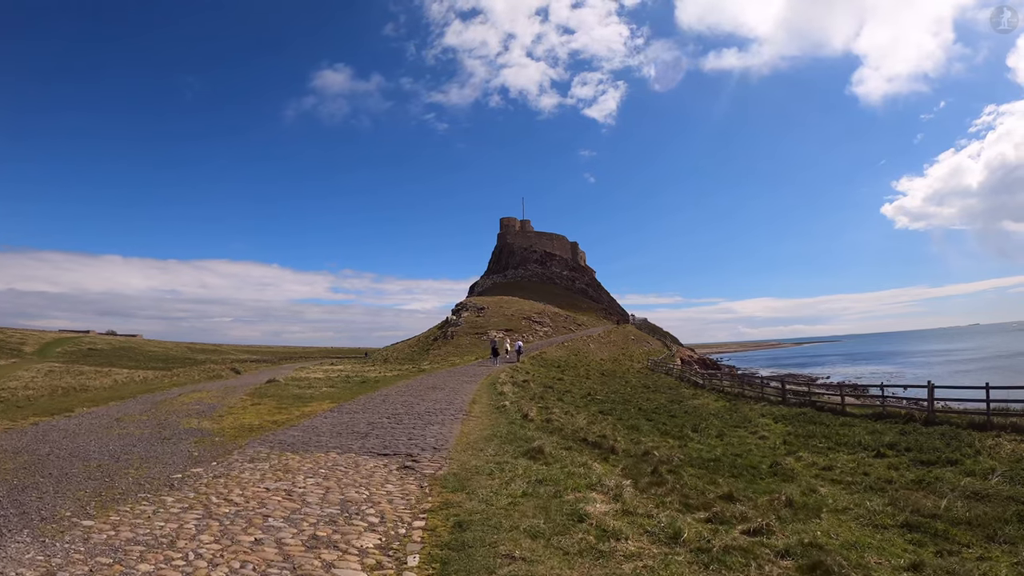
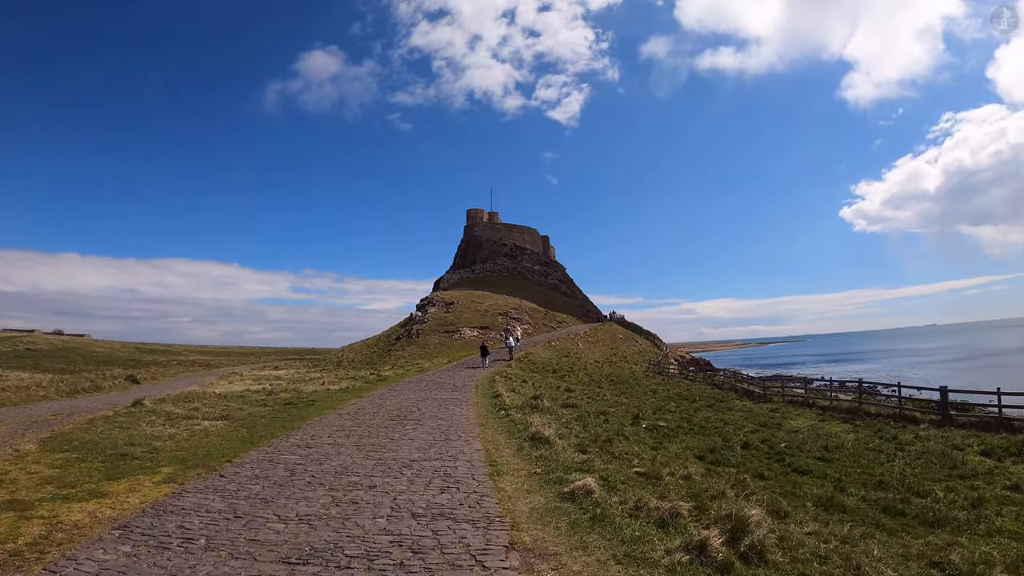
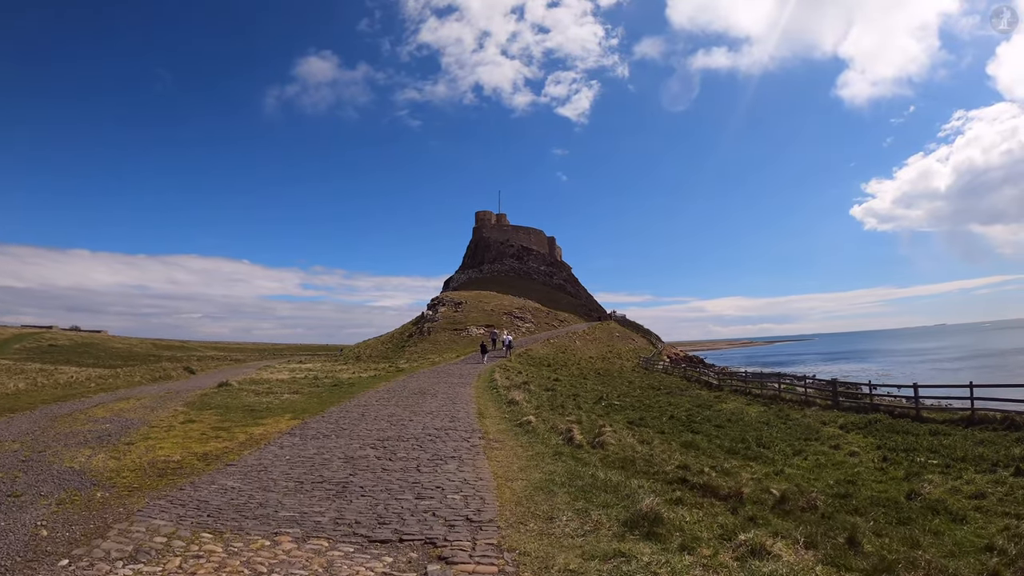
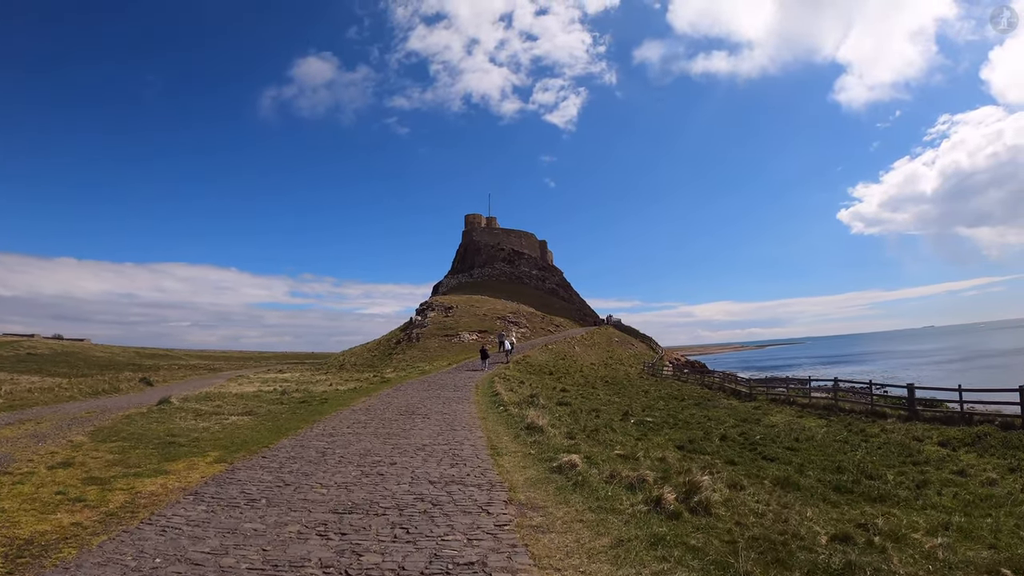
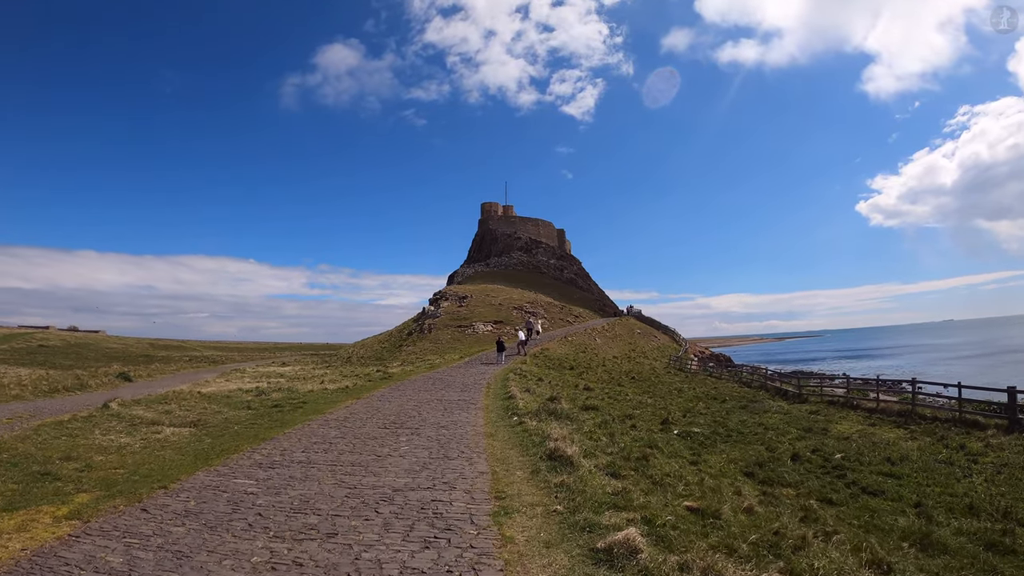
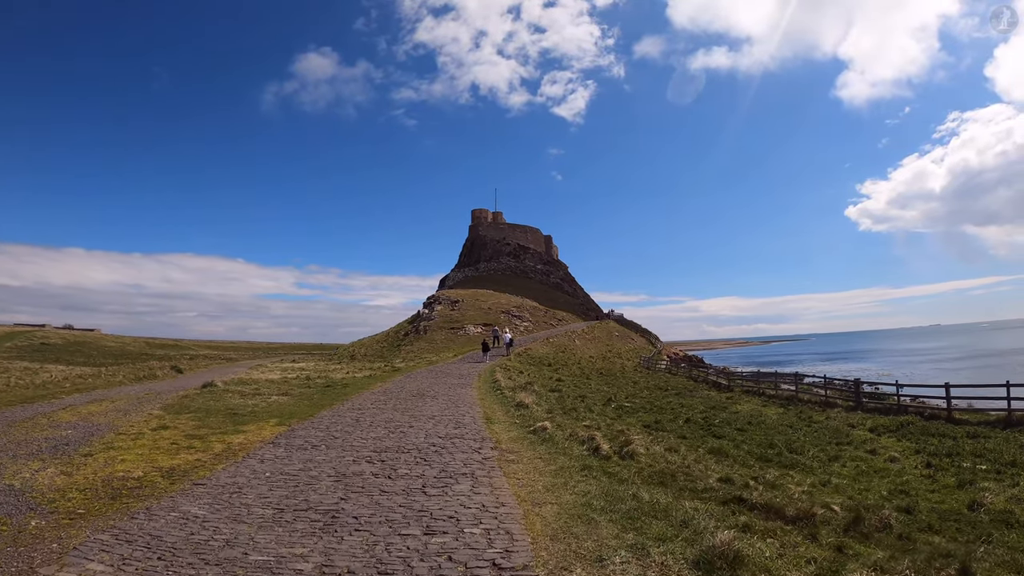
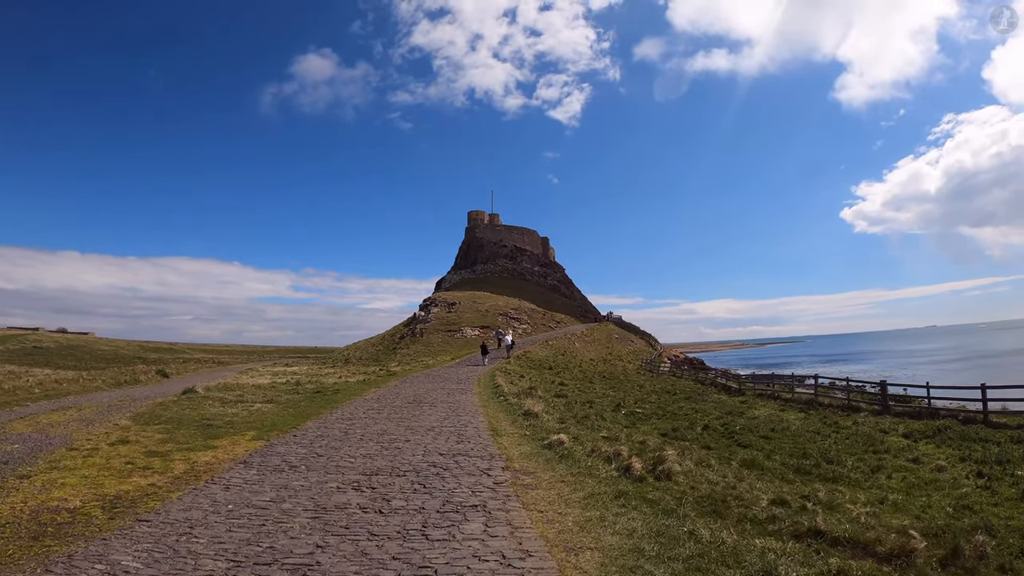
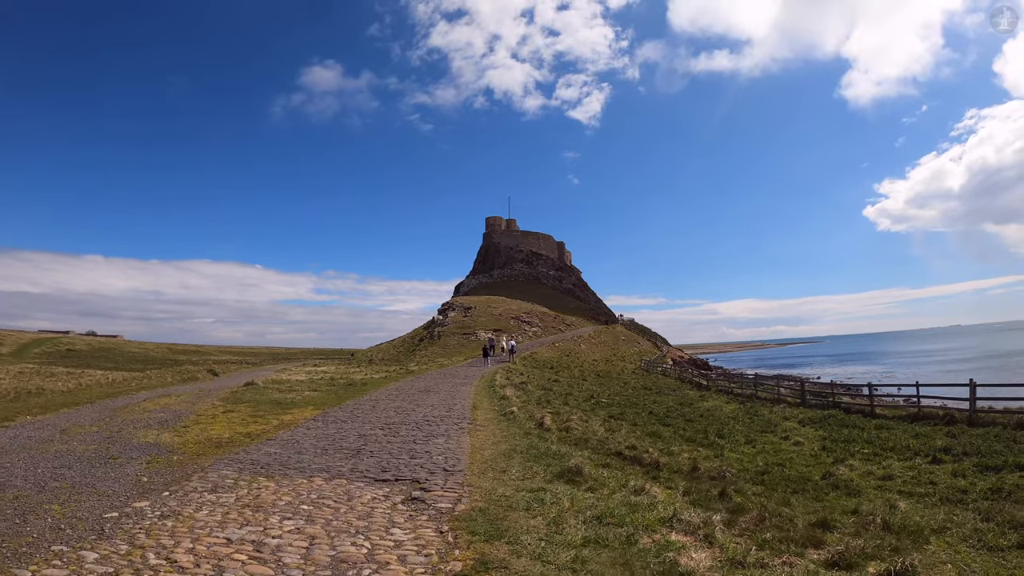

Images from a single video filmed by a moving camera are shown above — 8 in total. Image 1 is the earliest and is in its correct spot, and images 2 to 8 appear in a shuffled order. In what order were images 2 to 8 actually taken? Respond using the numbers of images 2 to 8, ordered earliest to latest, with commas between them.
8, 3, 6, 7, 4, 2, 5
